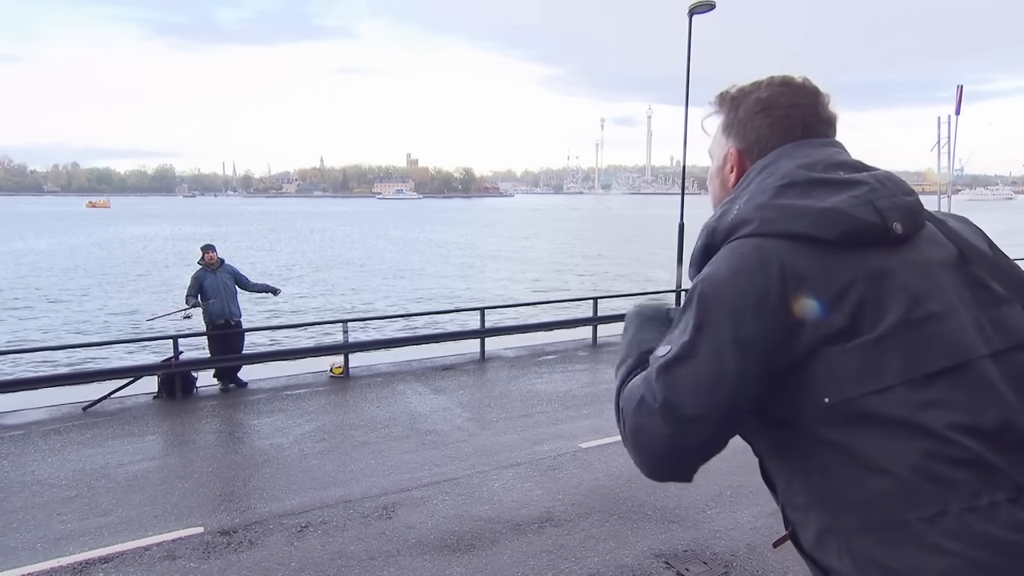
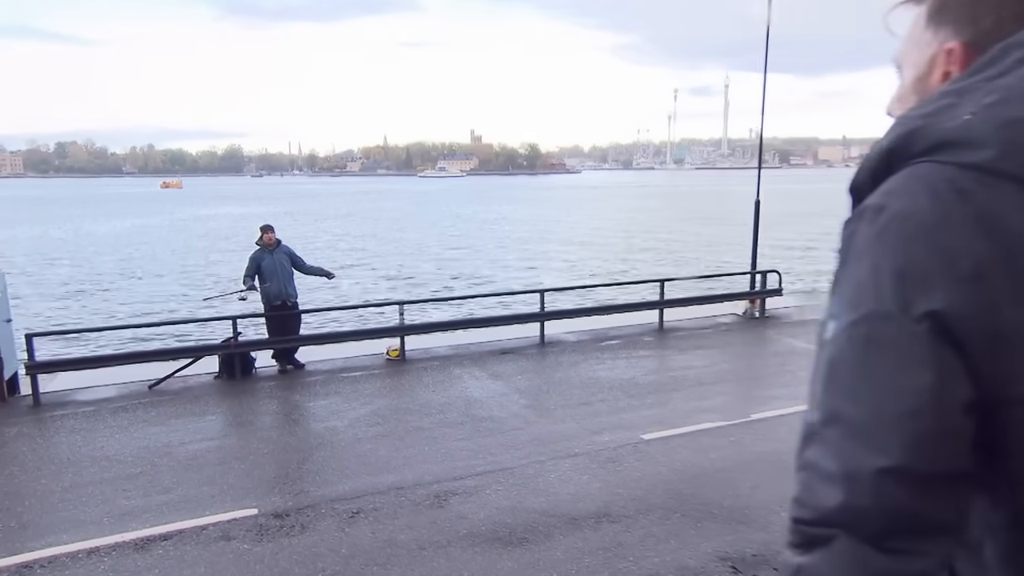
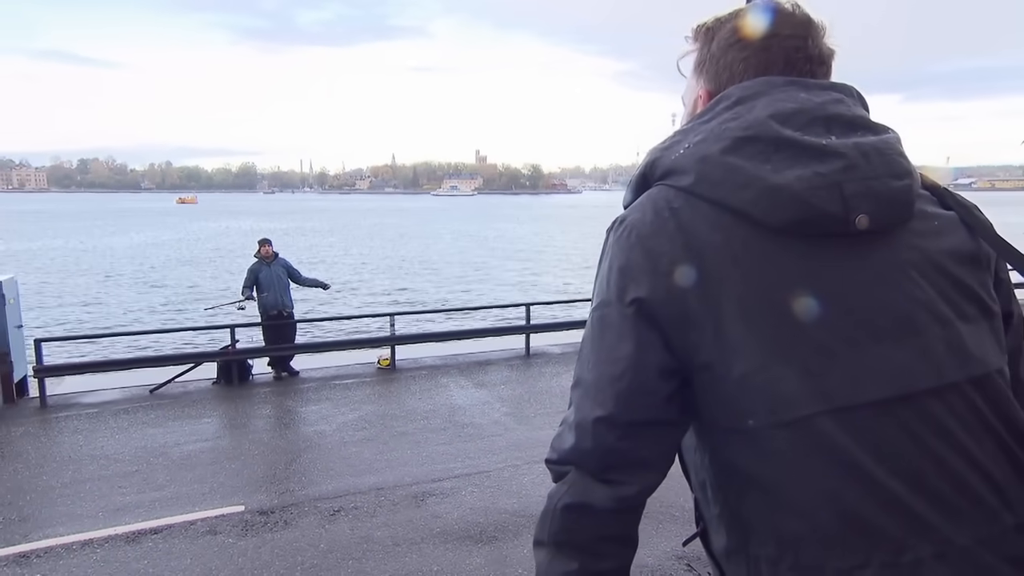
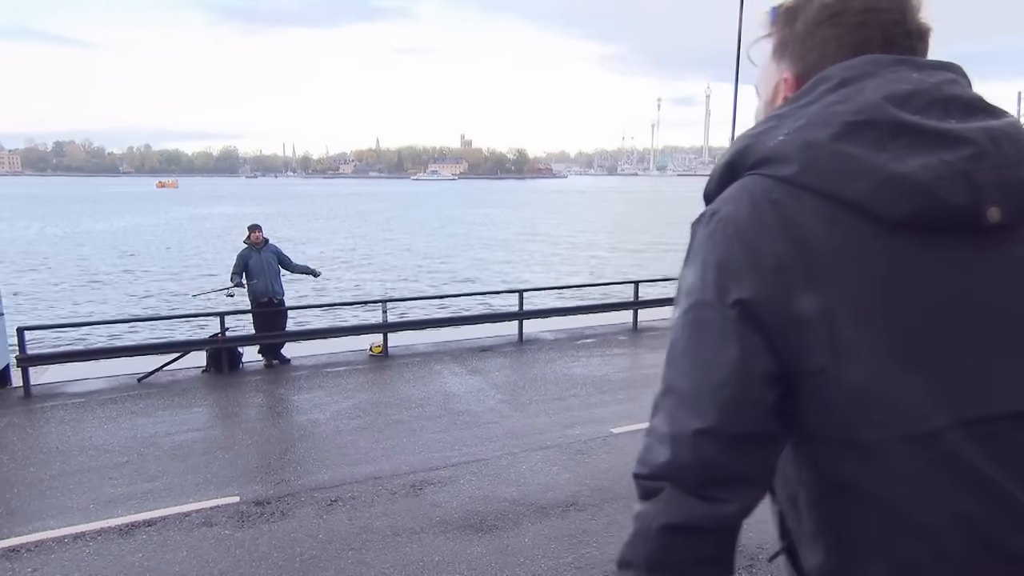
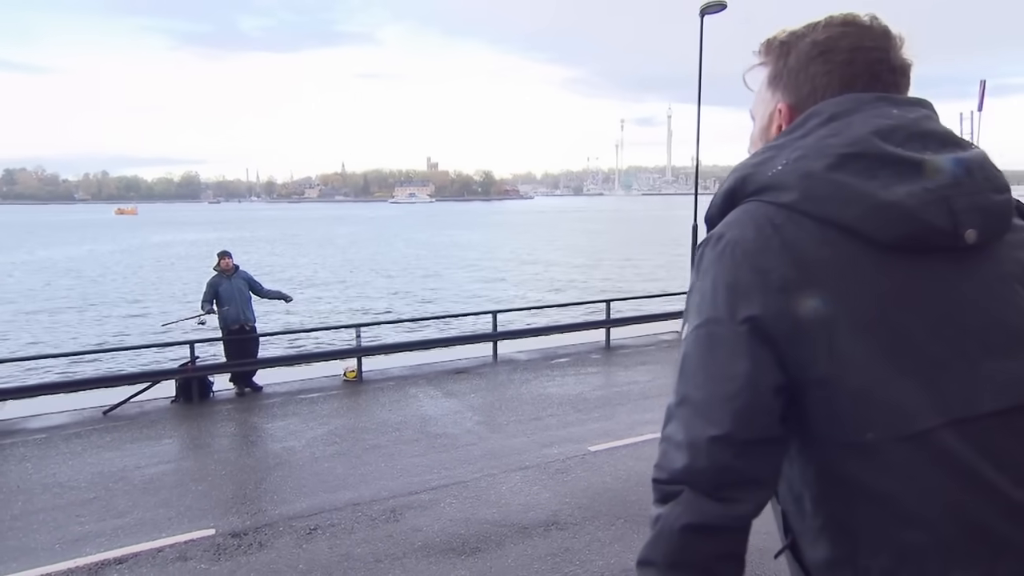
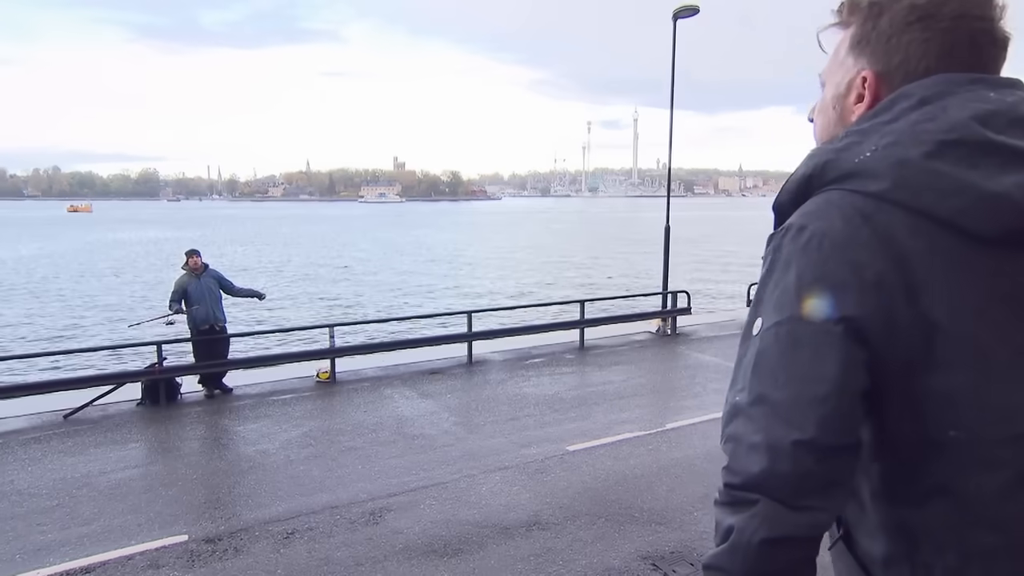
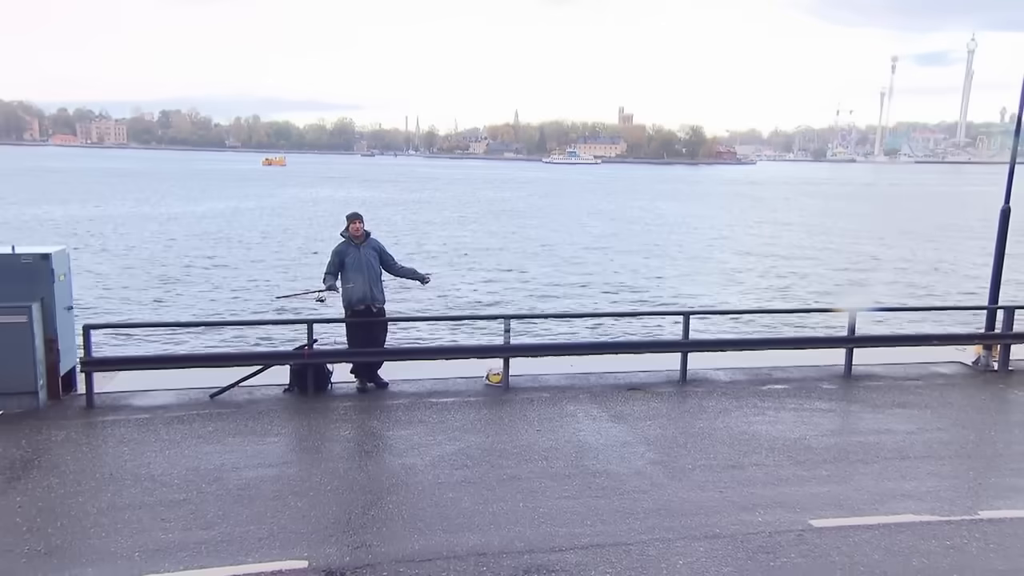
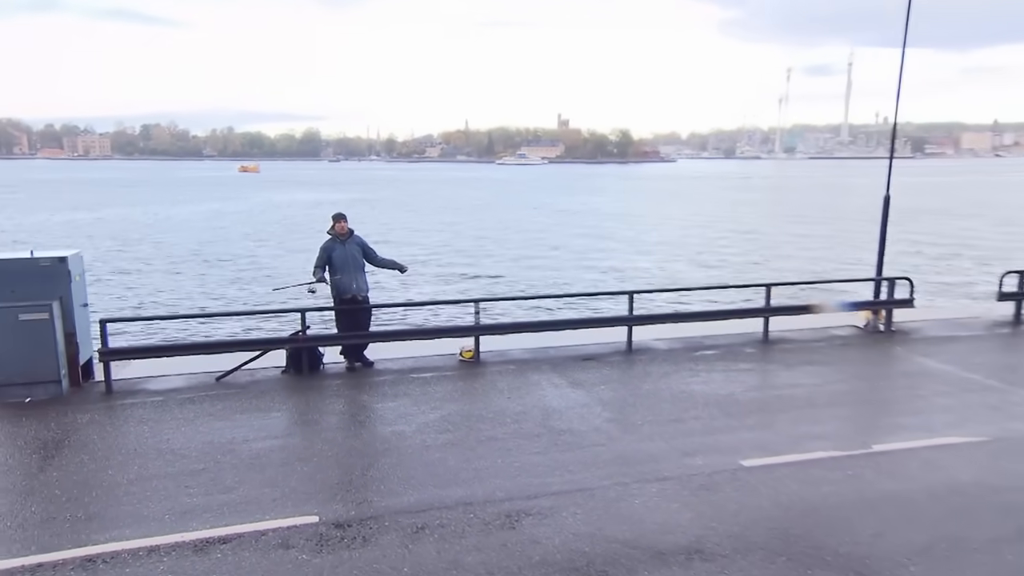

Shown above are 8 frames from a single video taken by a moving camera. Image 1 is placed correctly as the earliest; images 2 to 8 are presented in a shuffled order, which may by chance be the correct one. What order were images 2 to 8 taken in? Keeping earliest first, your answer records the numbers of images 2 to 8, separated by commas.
6, 5, 3, 4, 2, 8, 7
